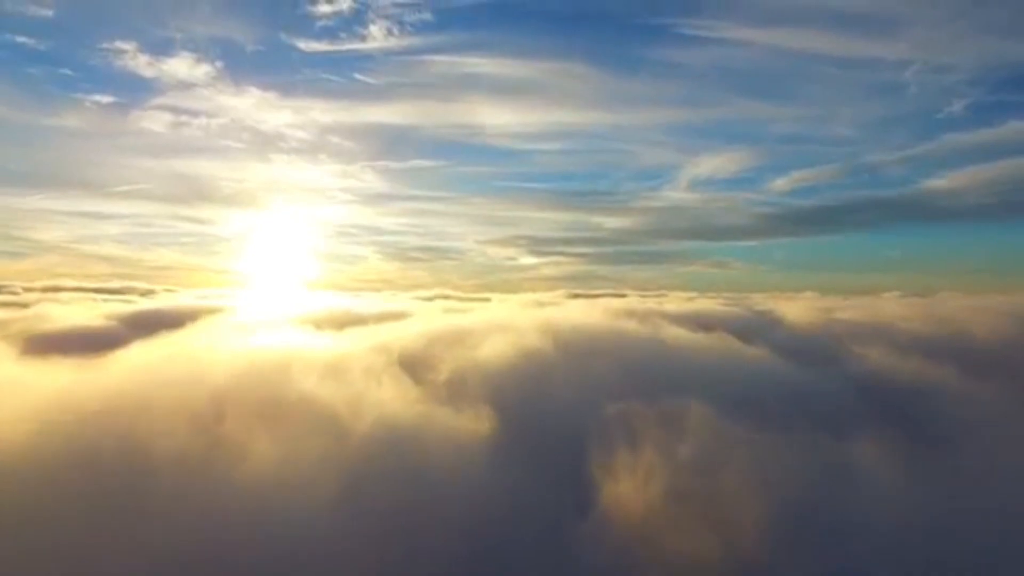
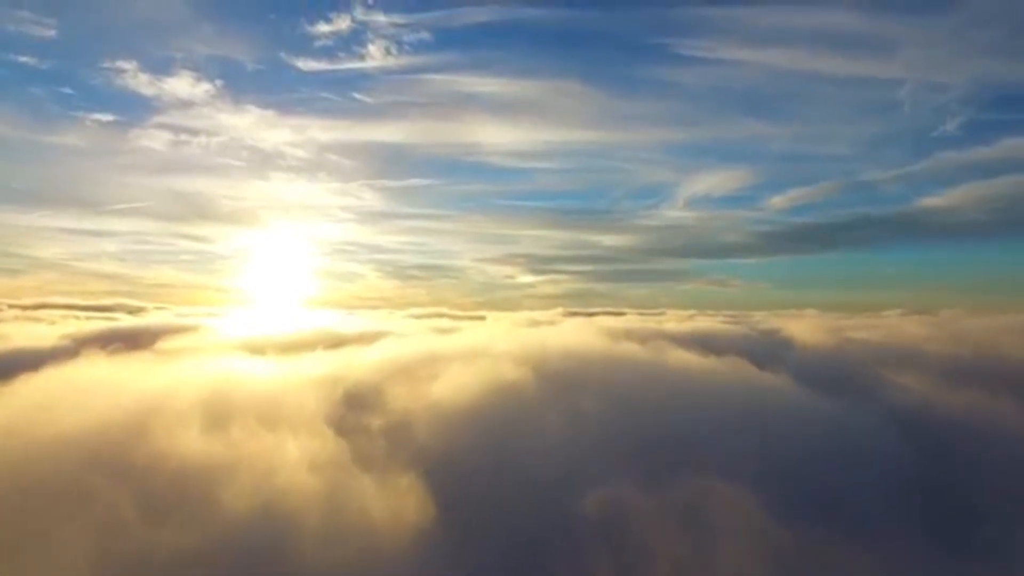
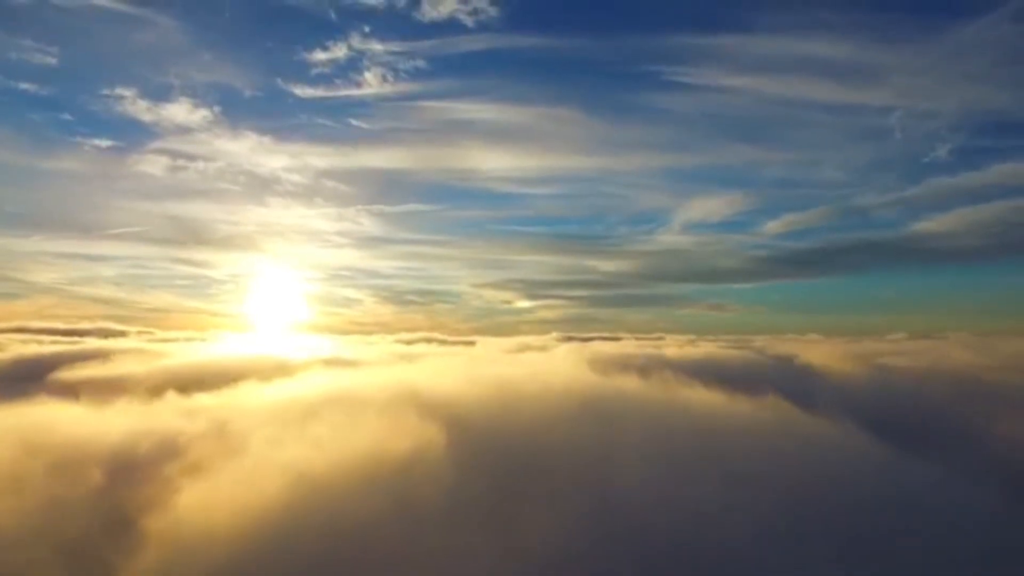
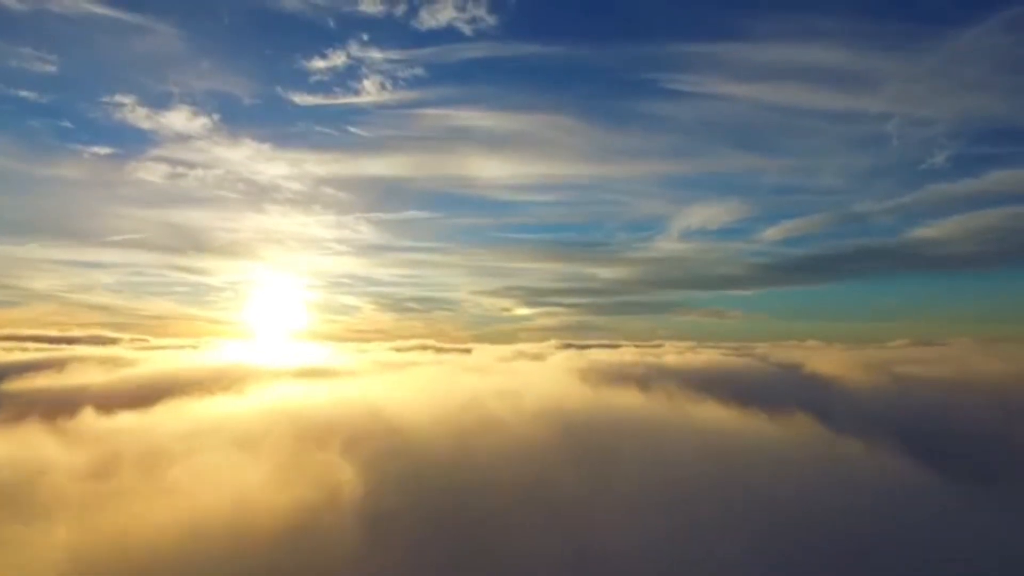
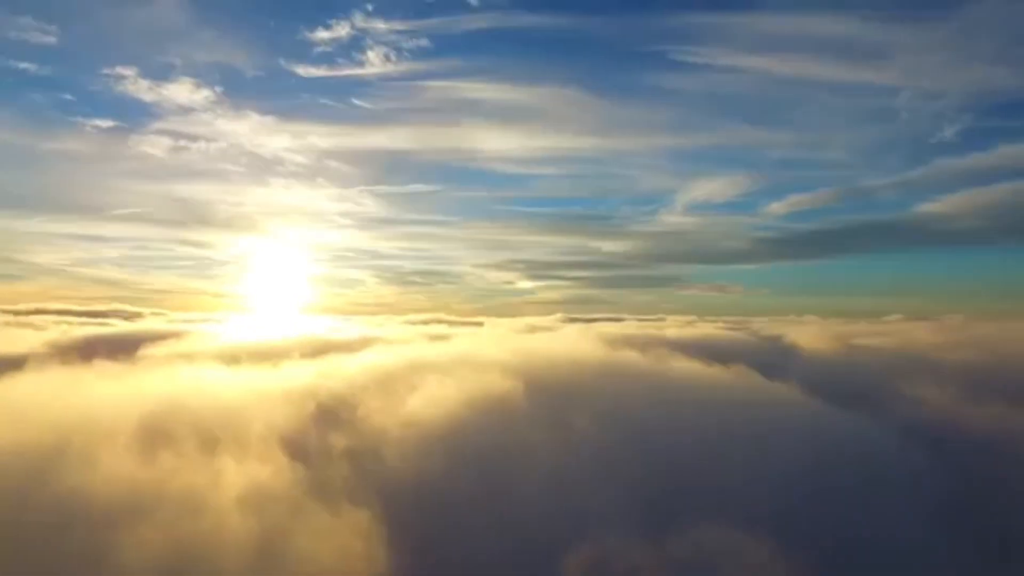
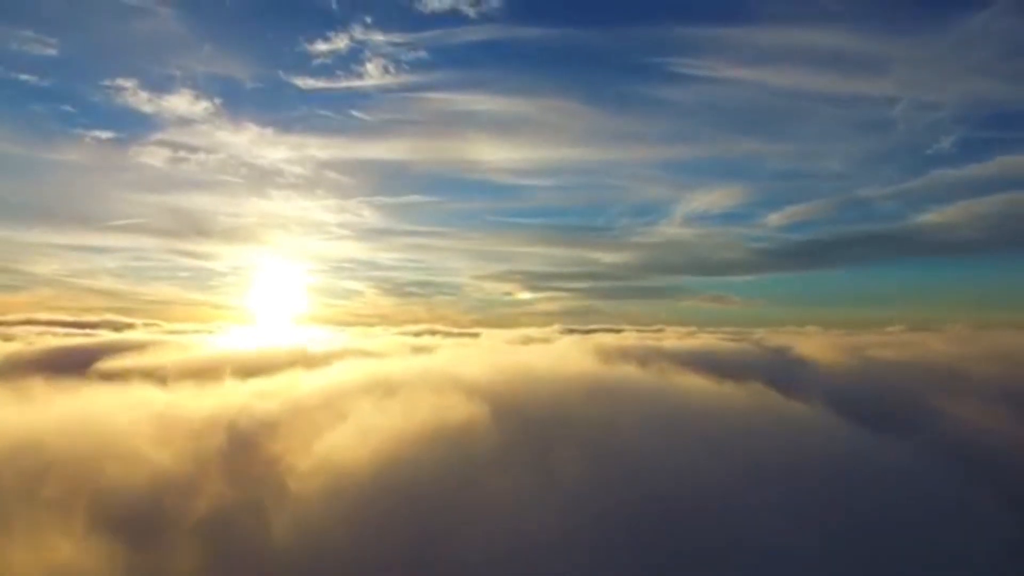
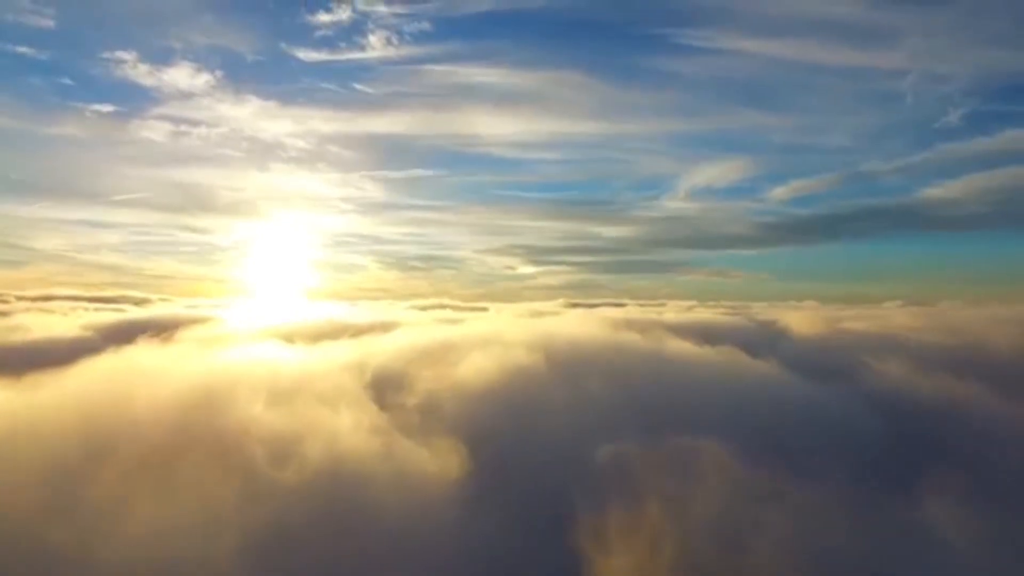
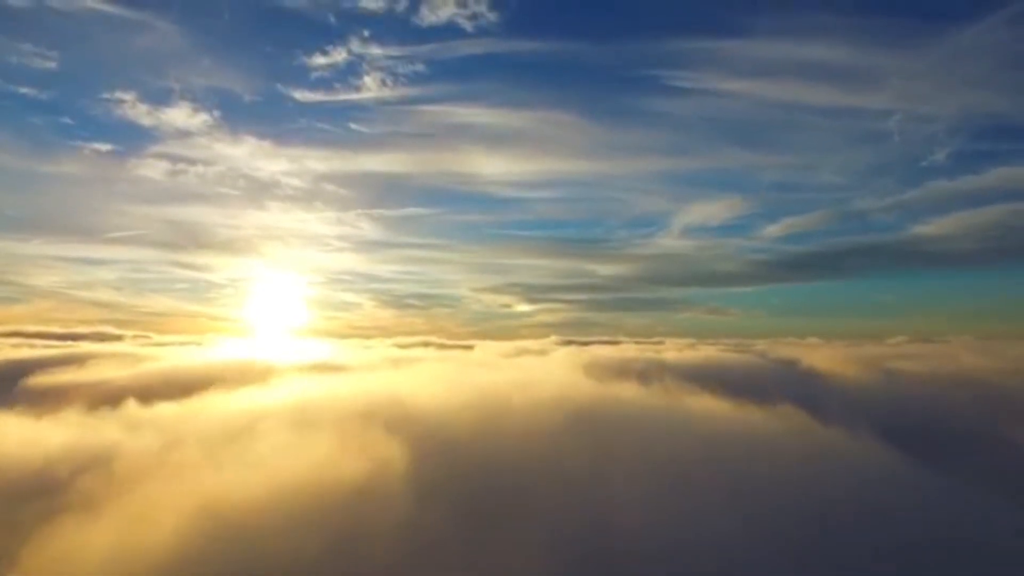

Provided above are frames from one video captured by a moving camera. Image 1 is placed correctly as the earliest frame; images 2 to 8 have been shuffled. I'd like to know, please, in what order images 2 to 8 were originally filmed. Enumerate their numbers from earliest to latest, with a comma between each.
7, 2, 5, 6, 3, 8, 4
